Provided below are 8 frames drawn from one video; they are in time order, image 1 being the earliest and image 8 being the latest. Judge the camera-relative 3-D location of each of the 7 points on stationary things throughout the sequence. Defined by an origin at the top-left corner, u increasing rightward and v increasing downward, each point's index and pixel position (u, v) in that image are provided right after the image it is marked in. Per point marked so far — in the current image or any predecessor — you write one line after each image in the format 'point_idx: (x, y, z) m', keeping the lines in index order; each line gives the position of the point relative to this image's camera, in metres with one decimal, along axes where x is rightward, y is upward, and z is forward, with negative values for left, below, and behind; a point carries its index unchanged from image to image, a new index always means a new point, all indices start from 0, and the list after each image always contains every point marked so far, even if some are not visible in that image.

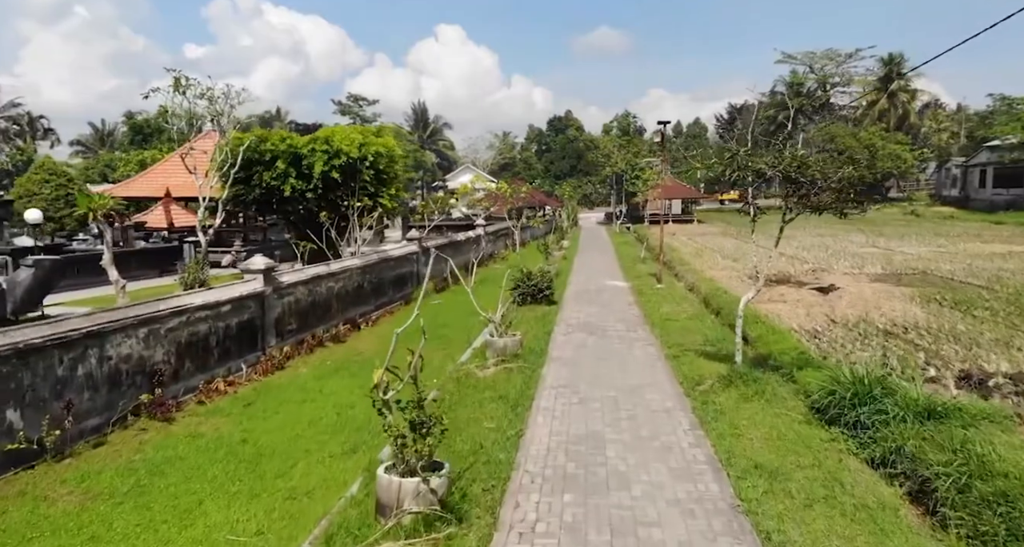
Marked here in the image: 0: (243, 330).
0: (-3.9, -0.8, +9.6) m
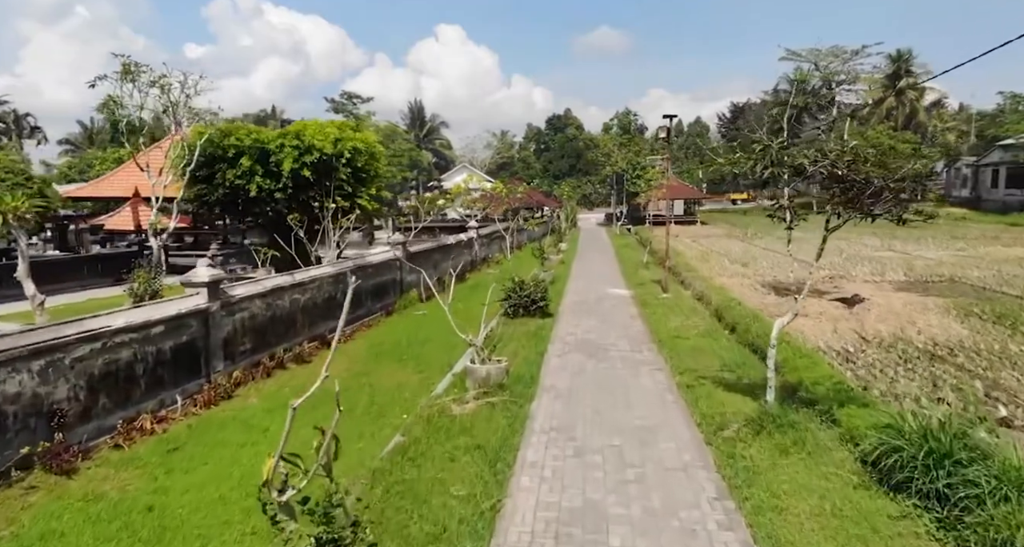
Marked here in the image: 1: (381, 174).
0: (-4.0, -1.0, +8.2) m
1: (-2.9, +2.2, +15.0) m
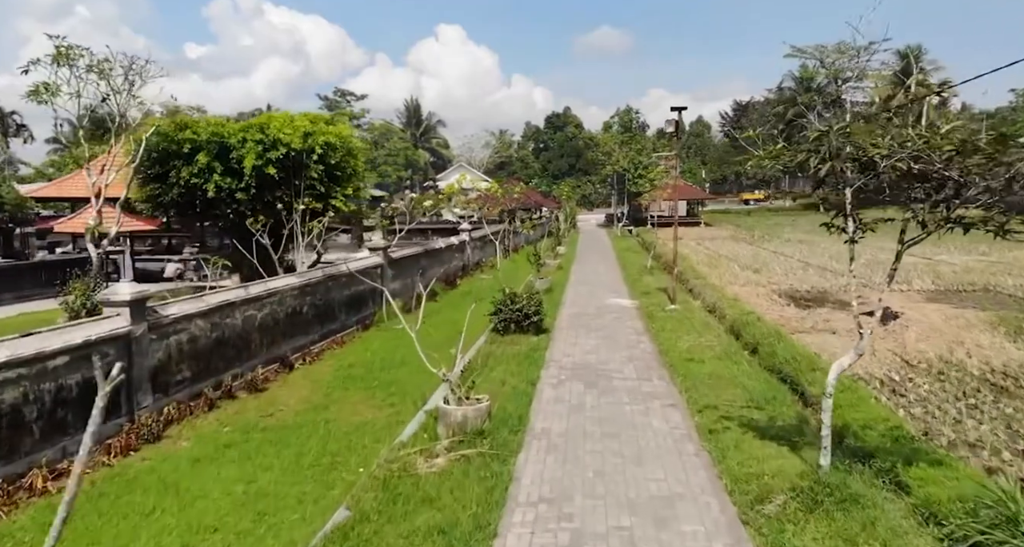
0: (-4.2, -1.2, +6.7) m
1: (-3.1, +2.0, +13.6) m
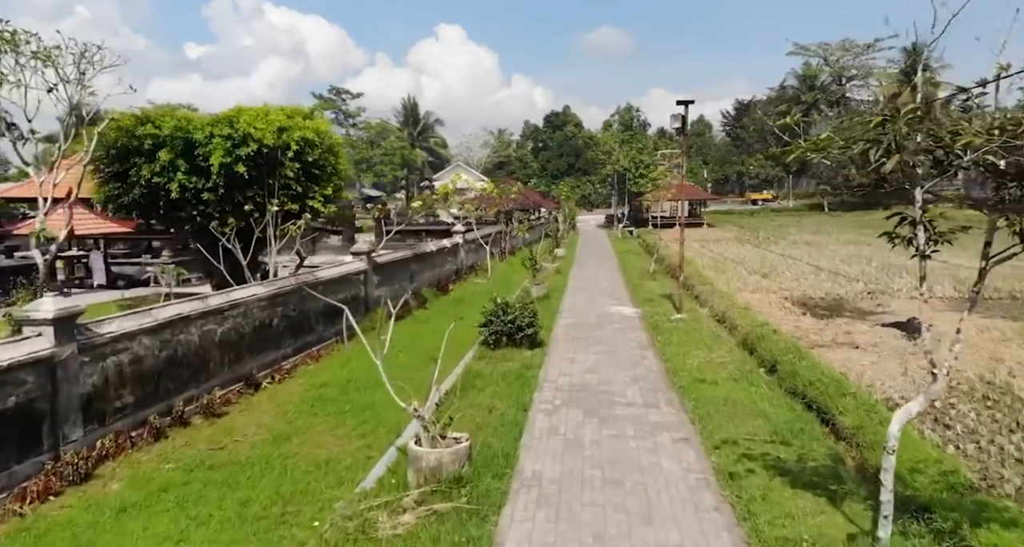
0: (-4.3, -1.3, +5.7) m
1: (-3.2, +1.9, +12.6) m
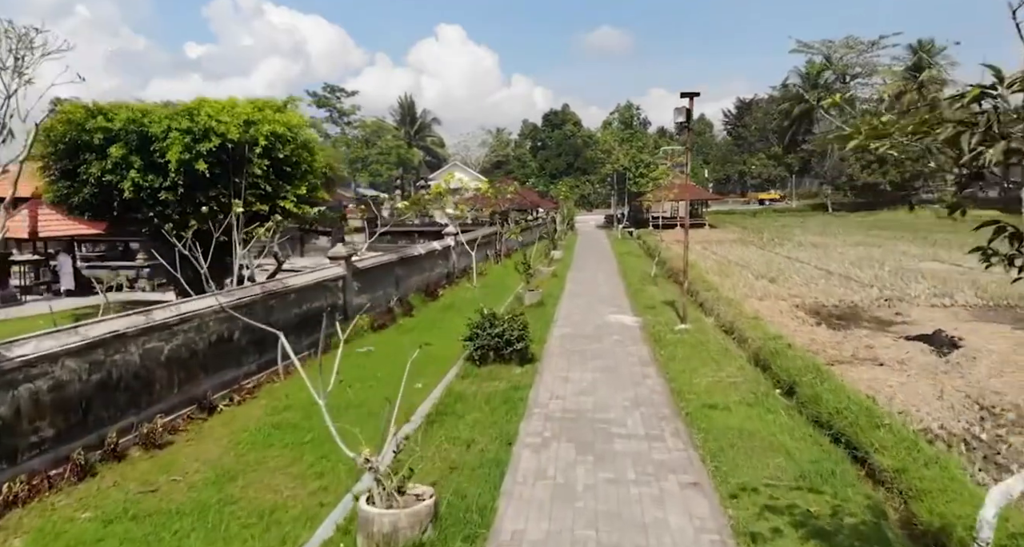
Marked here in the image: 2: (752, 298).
0: (-4.5, -1.4, +4.7) m
1: (-3.4, +1.8, +11.6) m
2: (+5.1, -0.5, +14.2) m
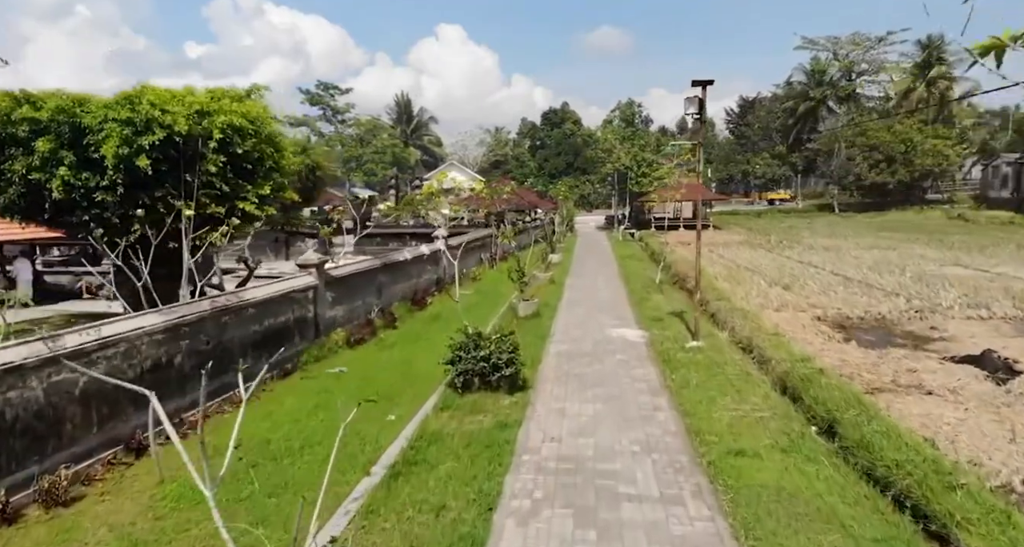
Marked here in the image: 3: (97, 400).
0: (-4.7, -1.6, +3.5) m
1: (-3.5, +1.6, +10.3) m
2: (+4.9, -0.7, +12.9) m
3: (-4.0, -1.2, +6.6) m
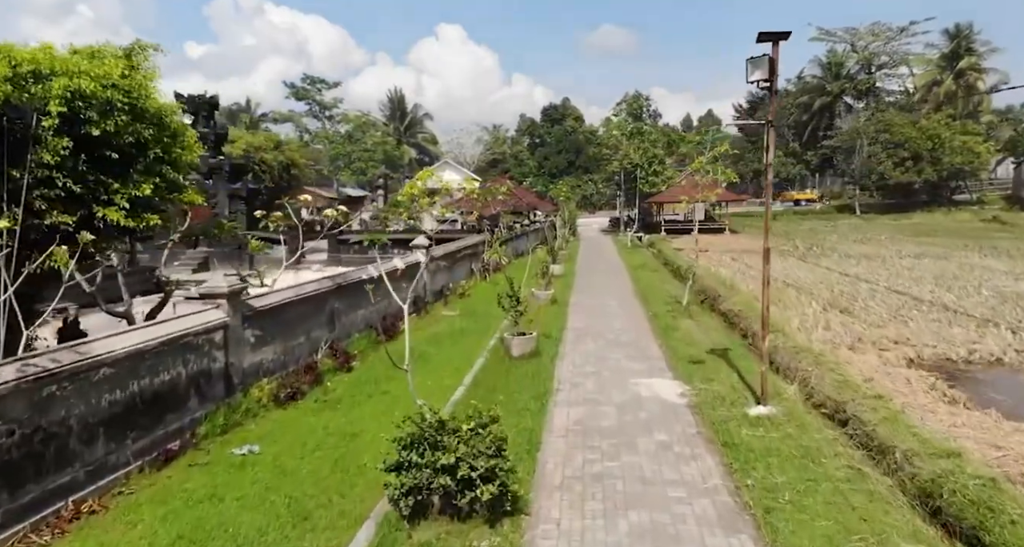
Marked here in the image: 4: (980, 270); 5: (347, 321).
0: (-4.8, -1.9, +0.4) m
1: (-3.7, +1.3, +7.2) m
2: (+4.8, -1.1, +9.8) m
3: (-4.2, -1.6, +3.5) m
4: (+12.5, +0.1, +17.9) m
5: (-2.7, -0.8, +11.0) m
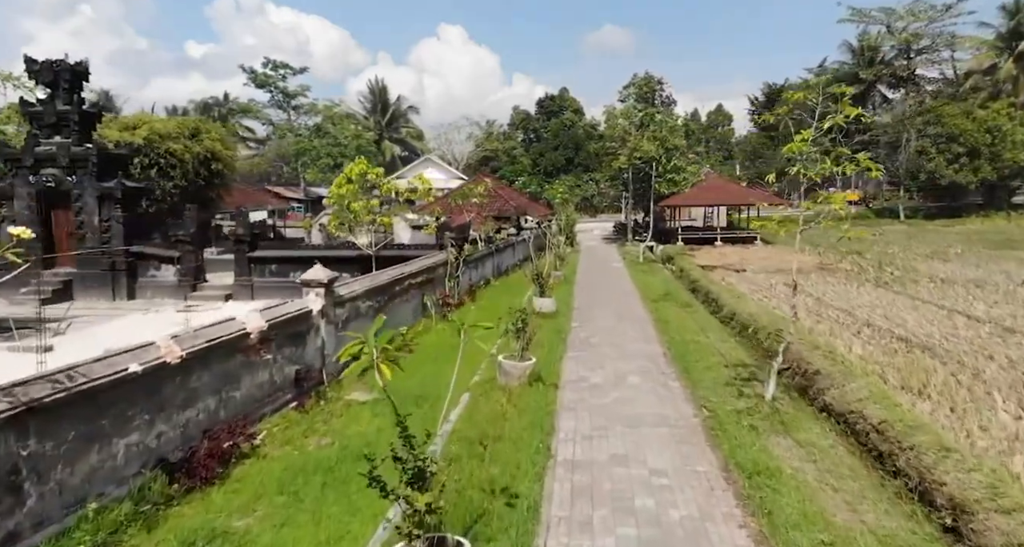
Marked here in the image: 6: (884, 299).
0: (-5.4, -2.7, -5.5) m
1: (-4.3, +0.5, +1.3) m
2: (+4.2, -1.8, +3.9) m
3: (-4.8, -2.3, -2.4) m
4: (+11.8, -0.7, +12.0) m
5: (-3.3, -1.5, +5.1) m
6: (+7.8, -0.5, +14.1) m
